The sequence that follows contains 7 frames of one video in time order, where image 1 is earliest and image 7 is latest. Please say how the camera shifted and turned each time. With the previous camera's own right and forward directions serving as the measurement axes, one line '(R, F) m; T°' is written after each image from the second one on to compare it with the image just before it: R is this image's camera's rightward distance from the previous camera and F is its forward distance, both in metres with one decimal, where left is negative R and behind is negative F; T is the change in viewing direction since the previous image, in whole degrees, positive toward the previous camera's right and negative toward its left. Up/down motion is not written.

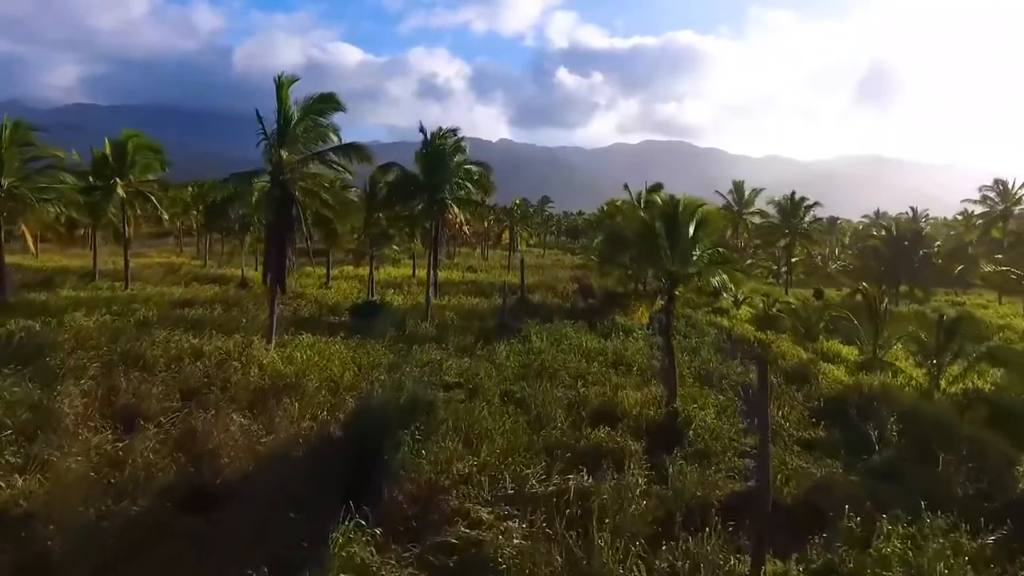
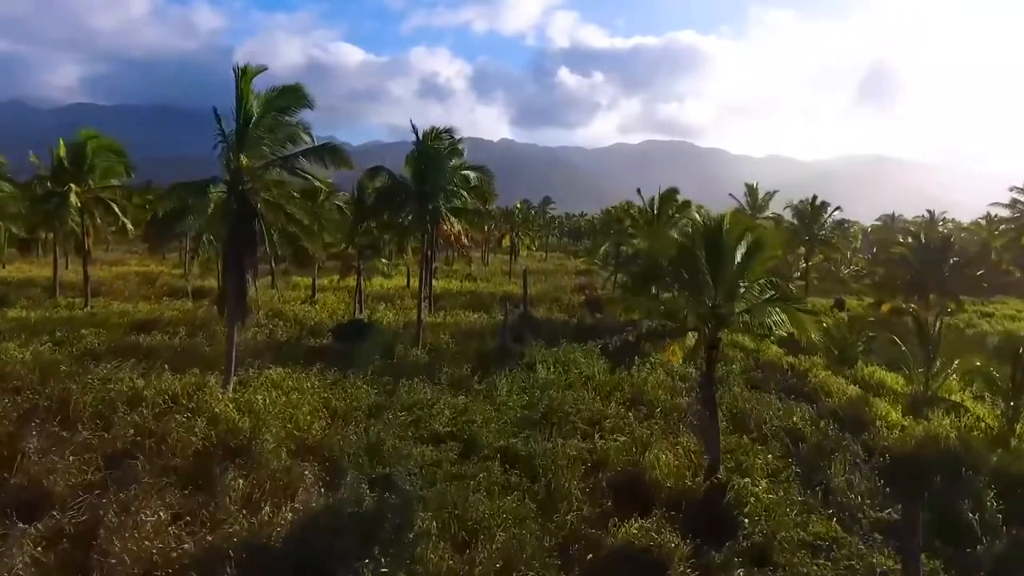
(0.0, +2.5) m; 0°
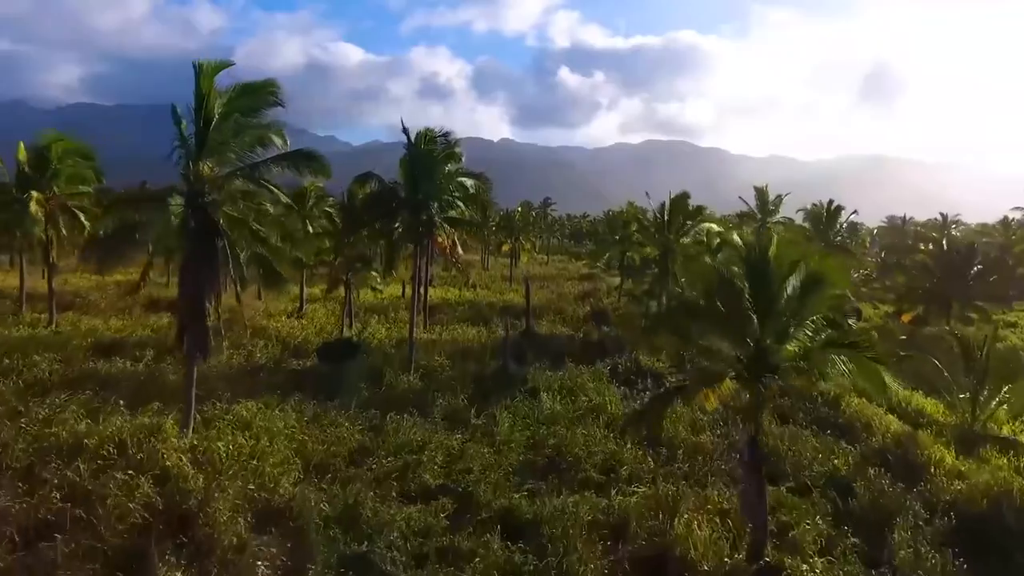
(0.0, +1.8) m; 0°
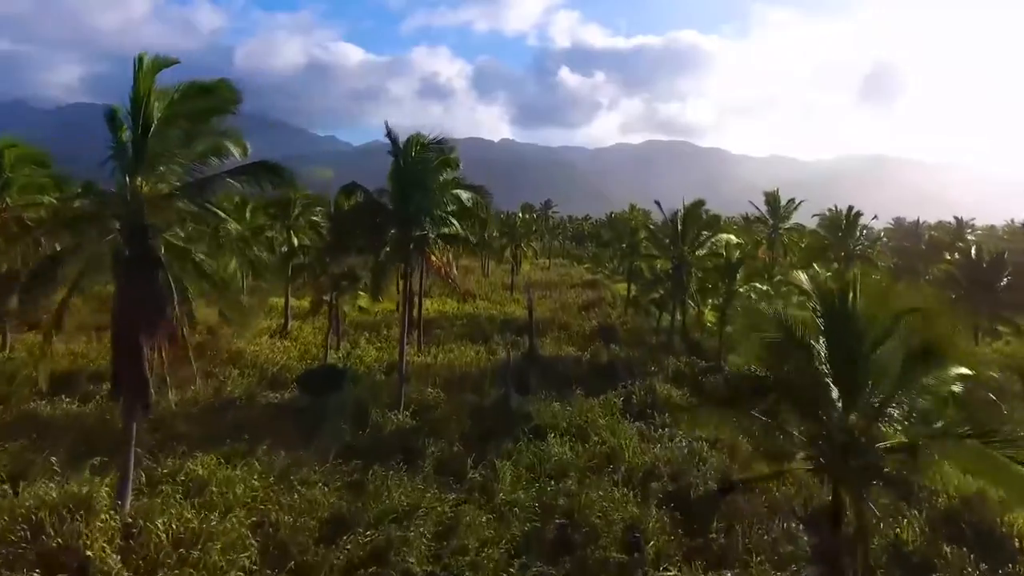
(0.0, +2.0) m; 0°
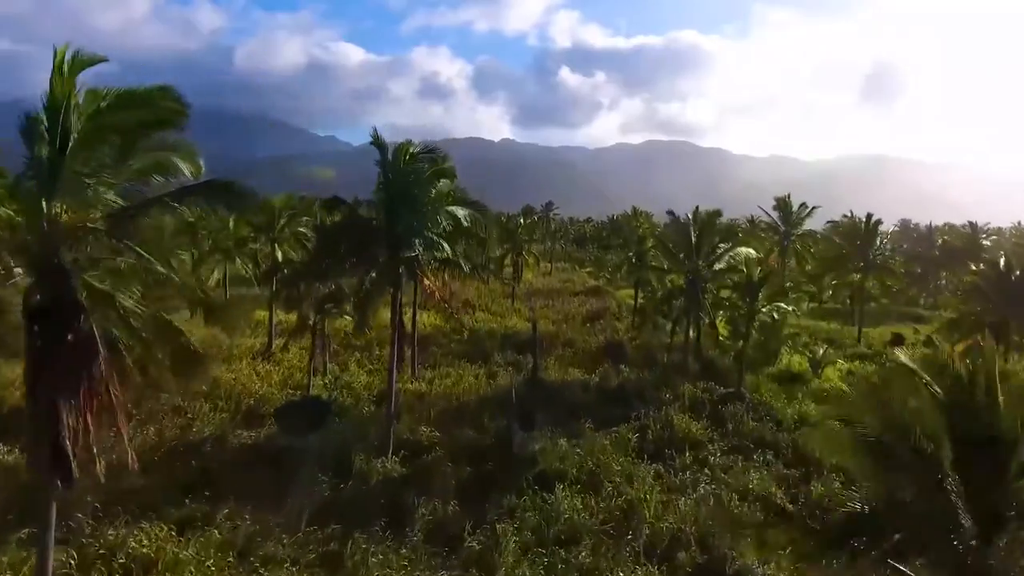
(-0.1, +1.8) m; 0°
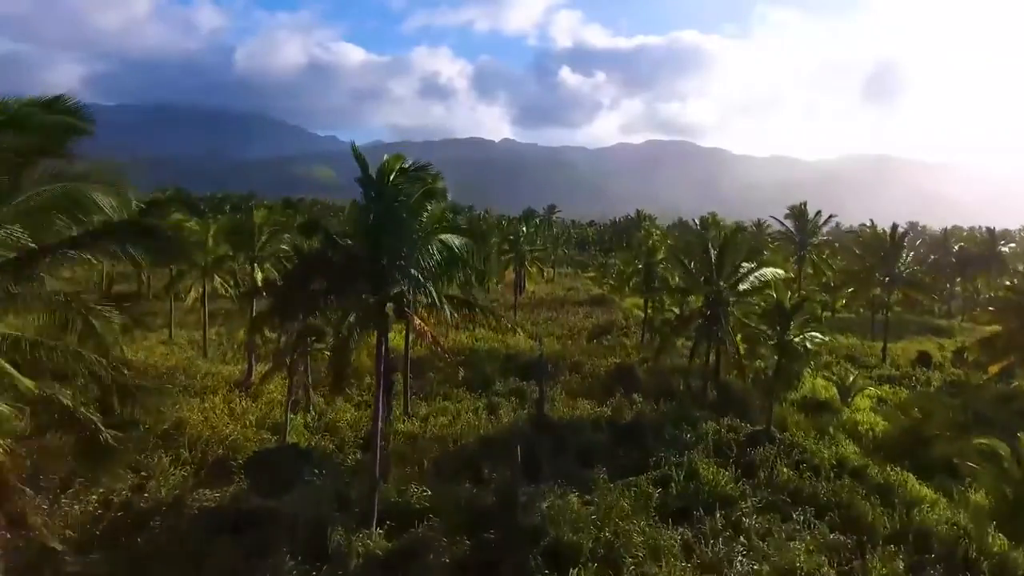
(-0.1, +2.1) m; 0°
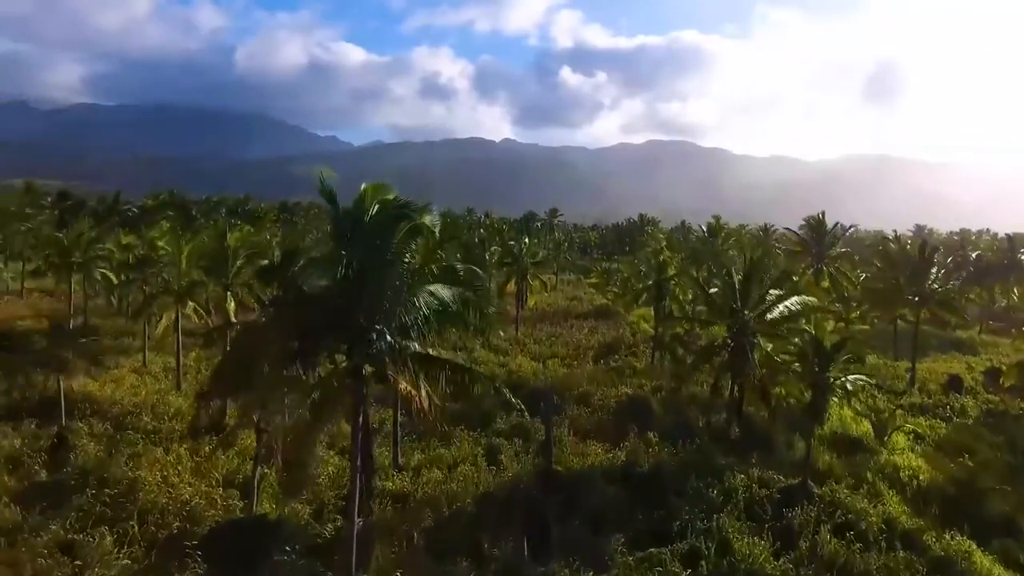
(-0.1, +2.1) m; 0°
